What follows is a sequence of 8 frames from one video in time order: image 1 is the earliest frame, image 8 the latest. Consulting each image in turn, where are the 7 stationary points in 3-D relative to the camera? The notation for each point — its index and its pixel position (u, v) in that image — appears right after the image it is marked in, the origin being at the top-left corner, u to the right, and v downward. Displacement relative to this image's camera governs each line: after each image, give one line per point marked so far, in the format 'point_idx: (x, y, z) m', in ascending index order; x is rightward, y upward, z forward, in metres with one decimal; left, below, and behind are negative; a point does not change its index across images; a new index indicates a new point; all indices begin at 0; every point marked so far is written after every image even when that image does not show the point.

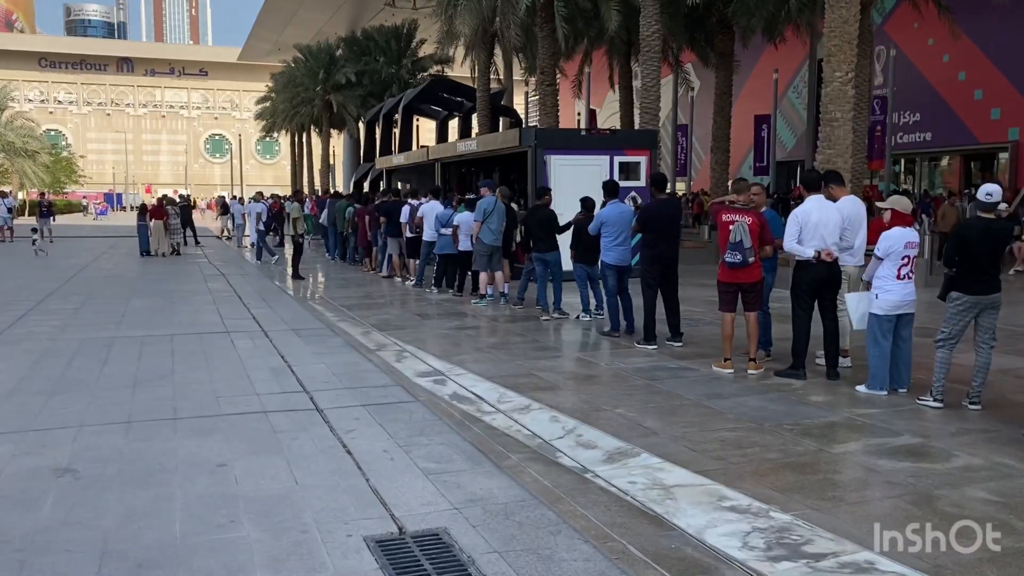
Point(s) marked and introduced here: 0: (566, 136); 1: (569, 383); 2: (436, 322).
0: (+0.9, +2.7, +15.6) m
1: (+0.5, -0.8, +7.5) m
2: (-0.9, -0.4, +11.1) m
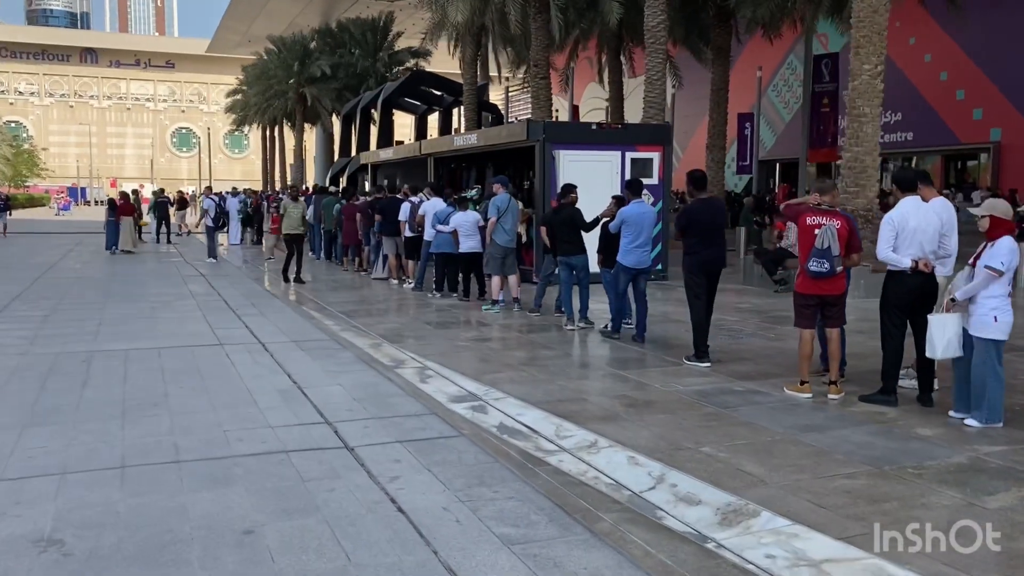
0: (+1.0, +2.6, +14.6) m
1: (+0.9, -0.9, +6.5) m
2: (-0.6, -0.5, +10.1) m
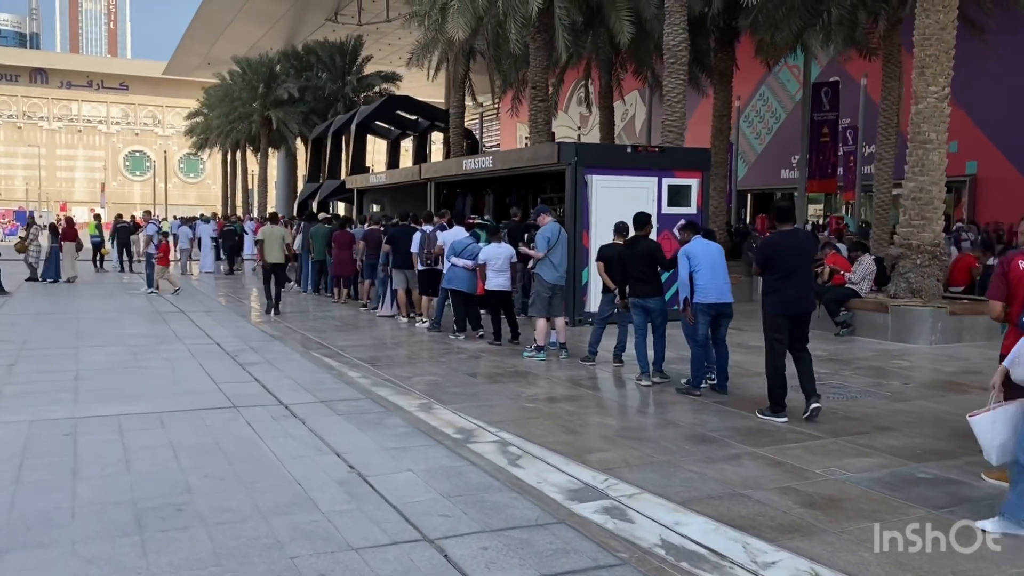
0: (+1.5, +2.0, +13.2) m
1: (+1.7, -1.2, +5.0) m
2: (0.0, -1.0, +8.5) m
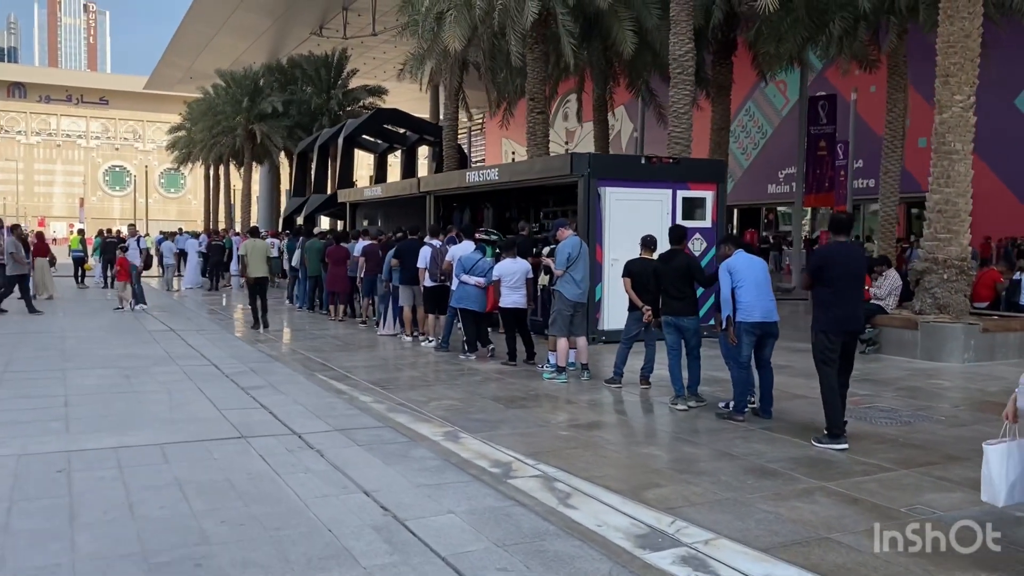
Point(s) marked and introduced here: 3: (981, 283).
0: (+1.6, +1.8, +12.7) m
1: (+2.0, -1.3, +4.4) m
2: (+0.2, -1.1, +7.9) m
3: (+6.8, +0.1, +12.9) m
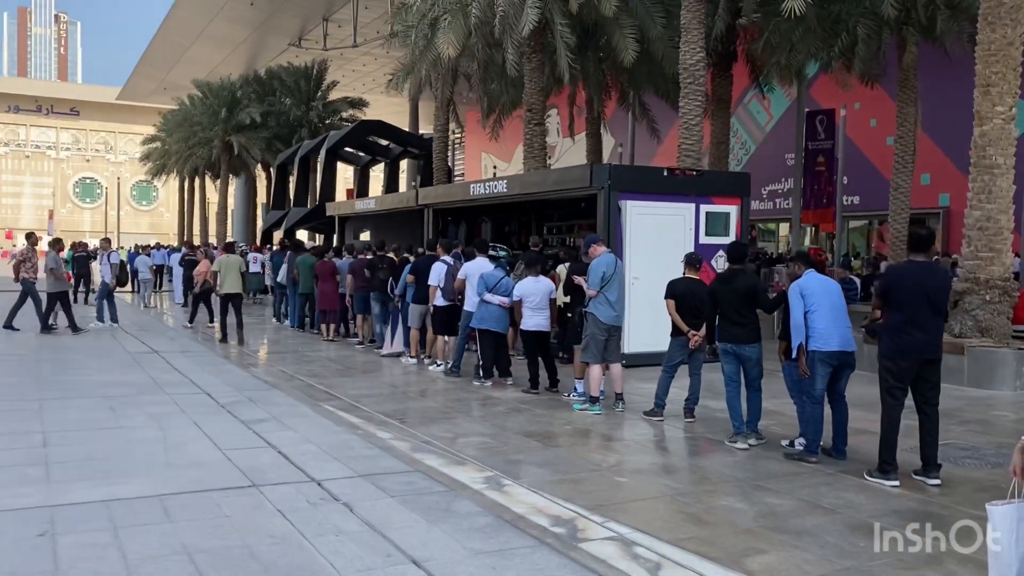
0: (+1.8, +1.5, +11.9) m
1: (+2.4, -1.5, +3.6) m
2: (+0.5, -1.3, +7.0) m
3: (+7.0, -0.2, +12.3) m
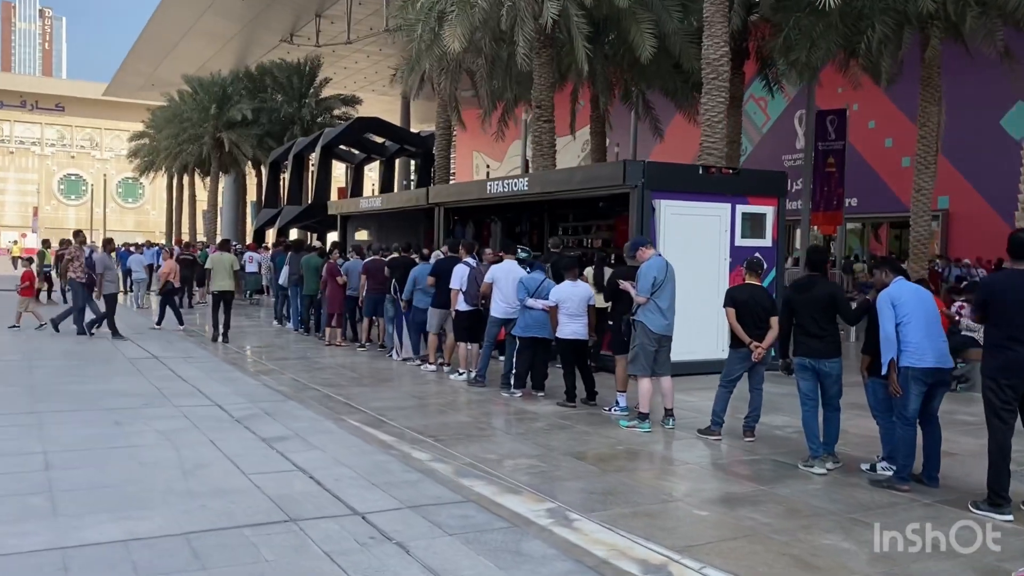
0: (+2.1, +1.4, +11.2) m
1: (+2.8, -1.5, +3.0) m
2: (+0.9, -1.4, +6.4) m
3: (+7.3, -0.3, +11.7) m
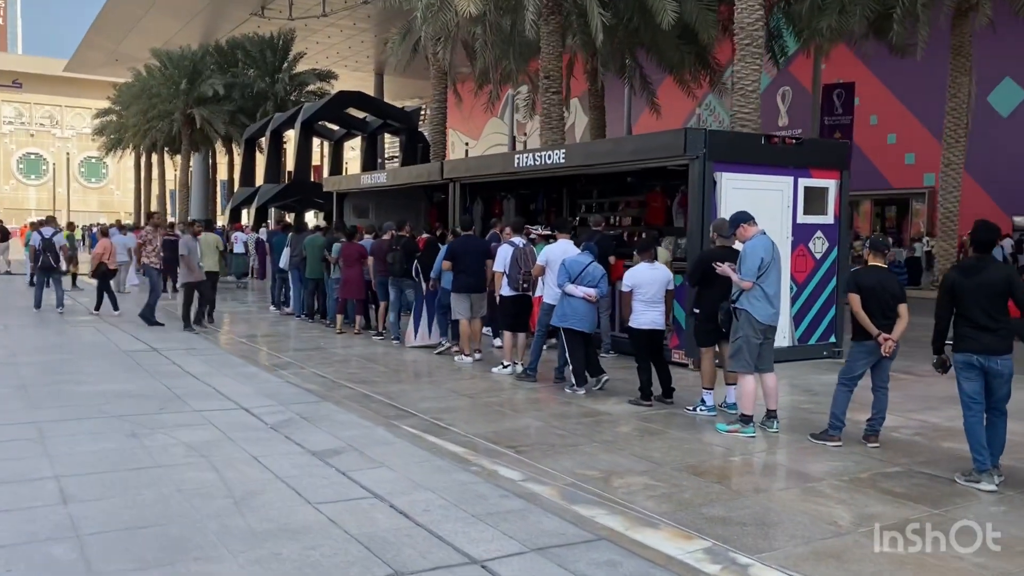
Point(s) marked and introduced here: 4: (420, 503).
0: (+2.6, +1.6, +10.2) m
1: (+3.7, -1.5, +2.0) m
2: (+1.6, -1.3, +5.3) m
3: (+7.8, -0.1, +10.8) m
4: (-0.6, -1.2, +5.1) m
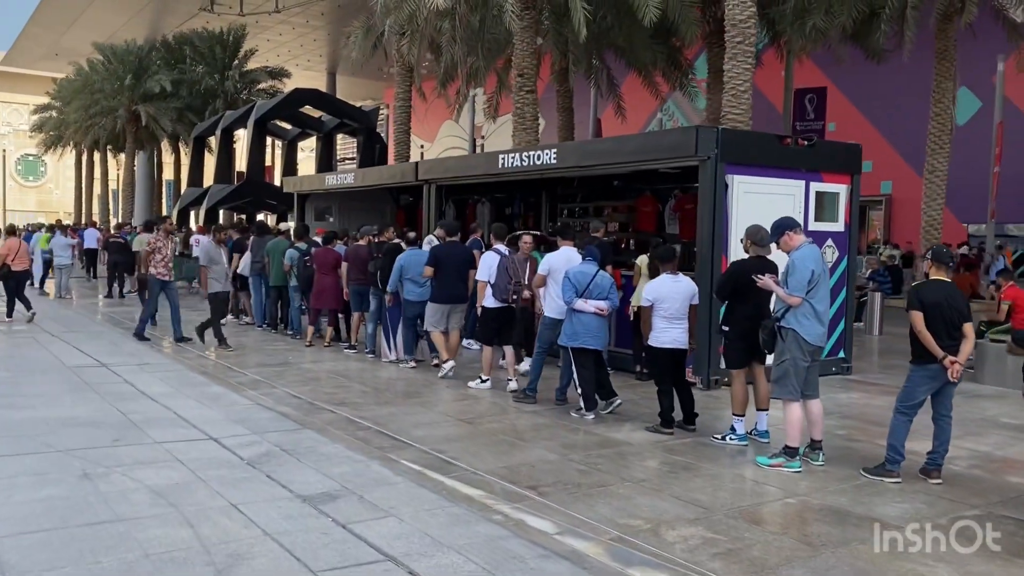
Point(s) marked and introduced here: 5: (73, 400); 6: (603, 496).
0: (+2.6, +1.5, +9.5) m
1: (+4.1, -1.6, +1.3) m
2: (+1.9, -1.4, +4.5) m
3: (+7.7, -0.2, +10.4) m
4: (-0.3, -1.3, +4.2) m
5: (-4.0, -1.0, +8.2) m
6: (+0.5, -1.3, +5.6) m
